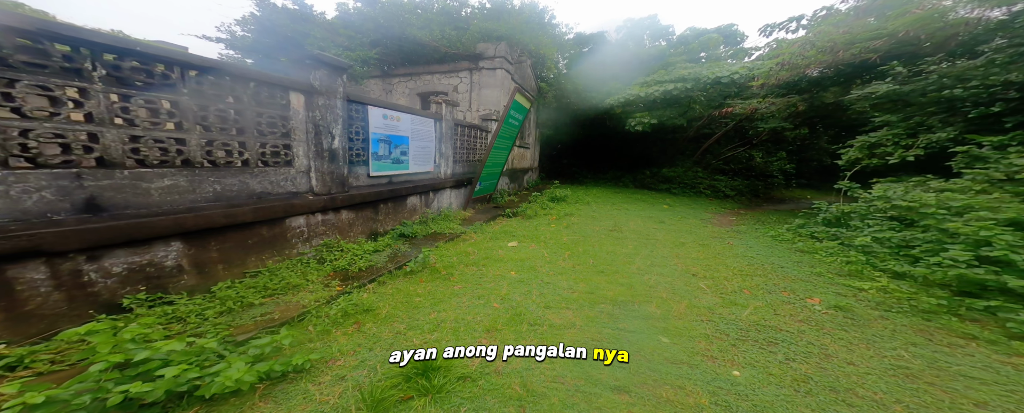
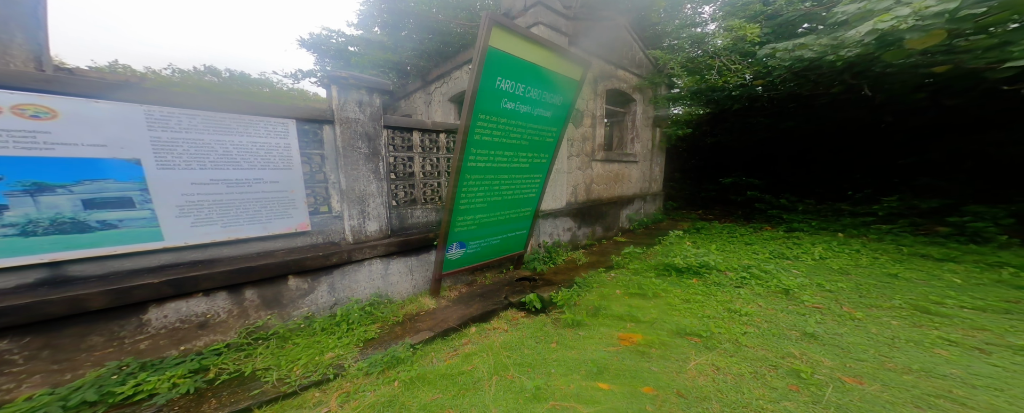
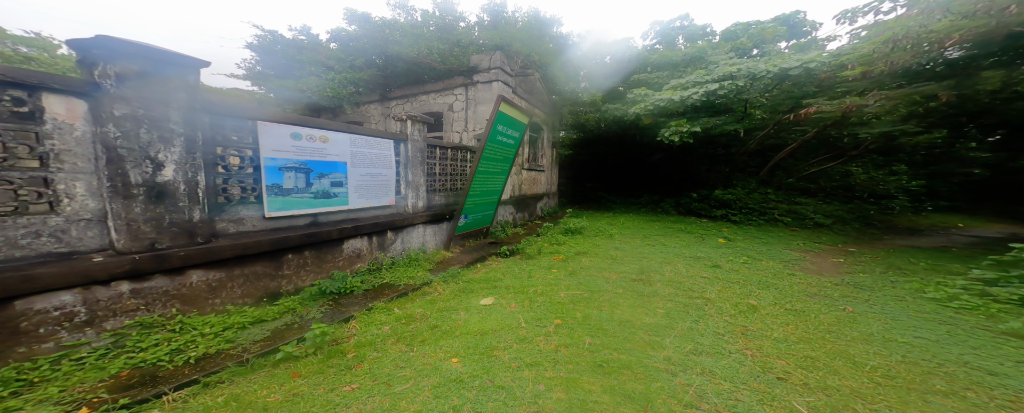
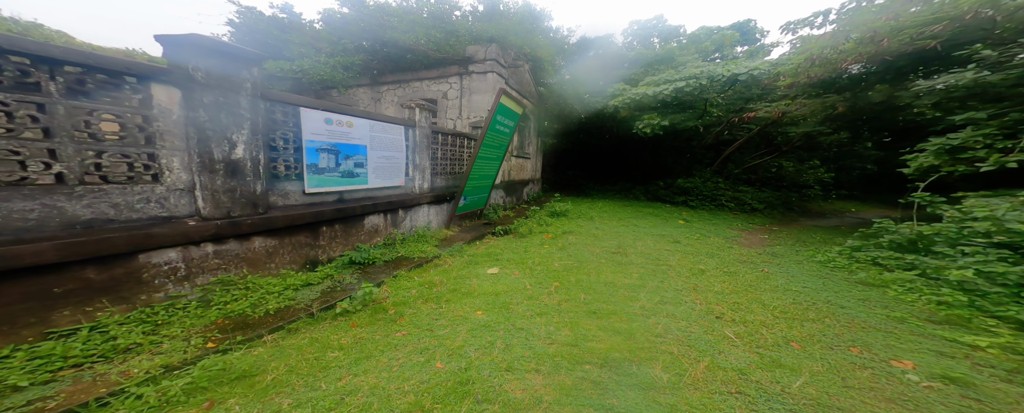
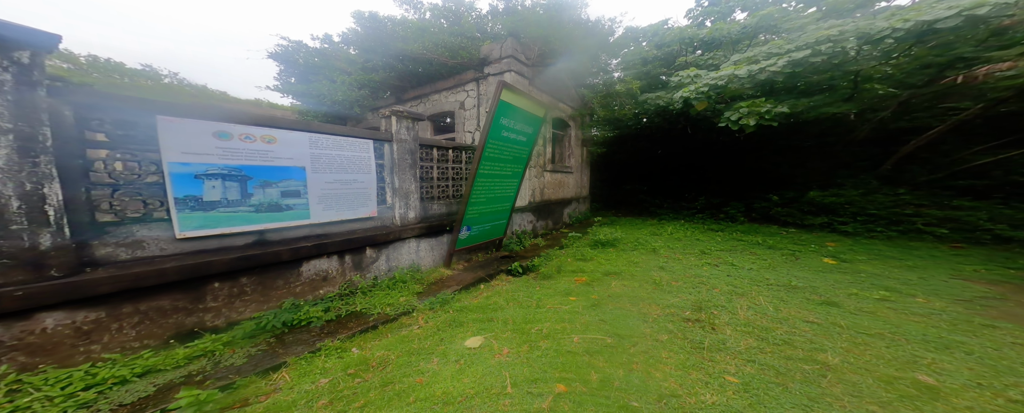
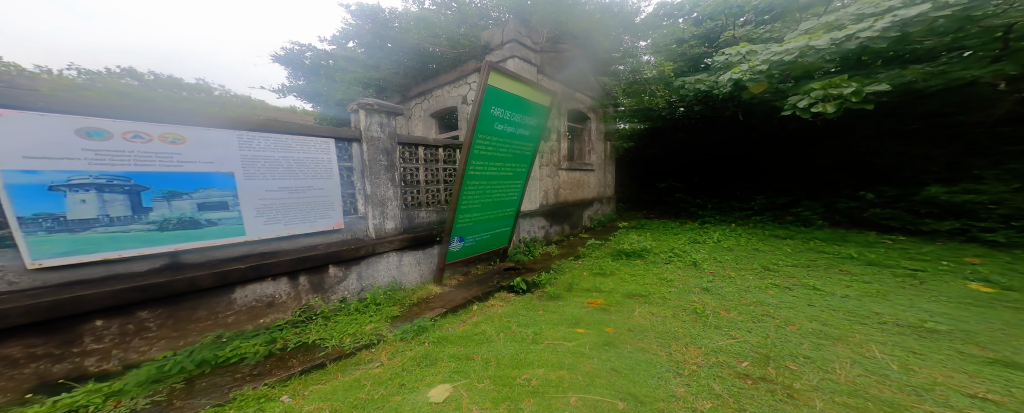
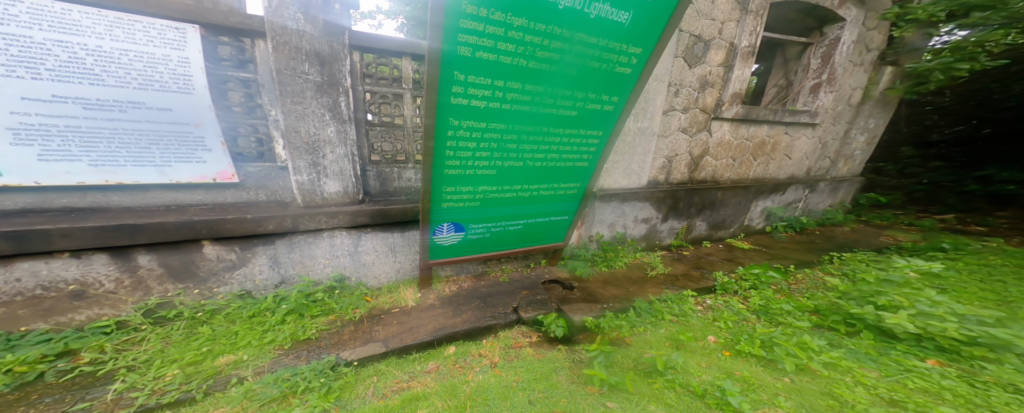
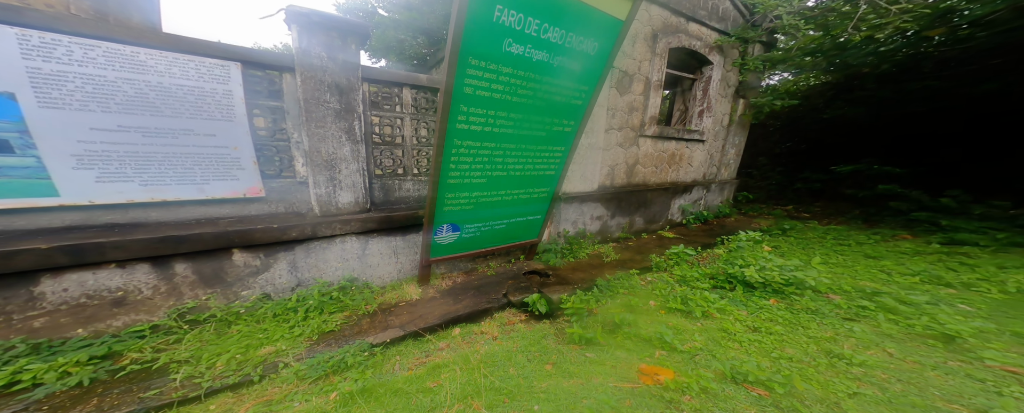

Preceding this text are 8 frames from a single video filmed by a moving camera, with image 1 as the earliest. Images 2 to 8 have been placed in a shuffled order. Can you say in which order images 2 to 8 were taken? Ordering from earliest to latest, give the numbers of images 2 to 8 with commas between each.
4, 3, 5, 6, 2, 8, 7
